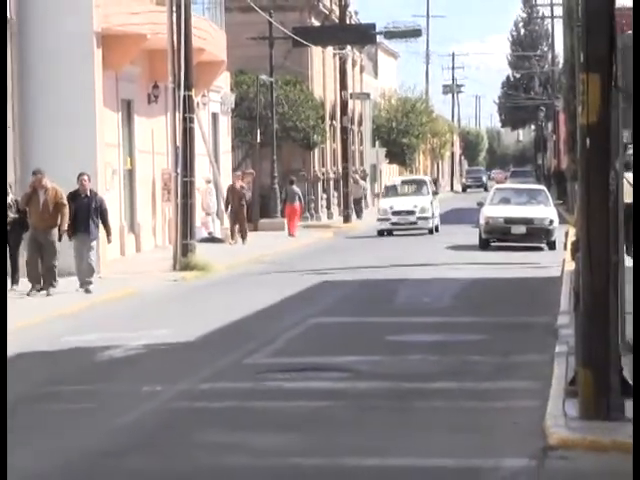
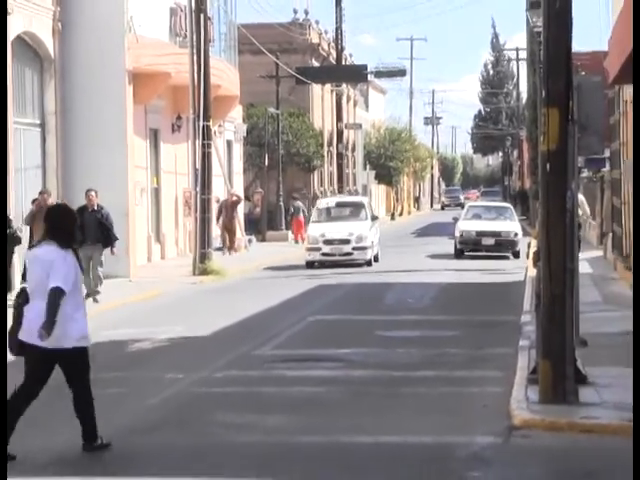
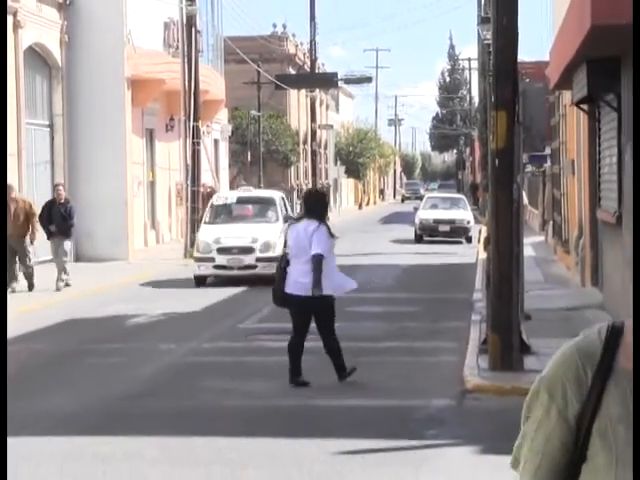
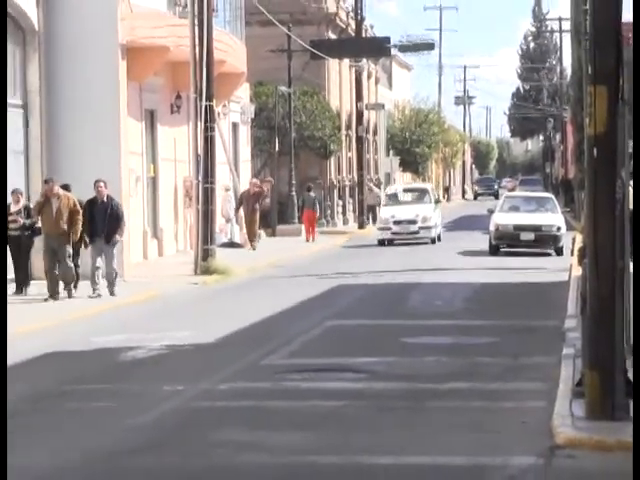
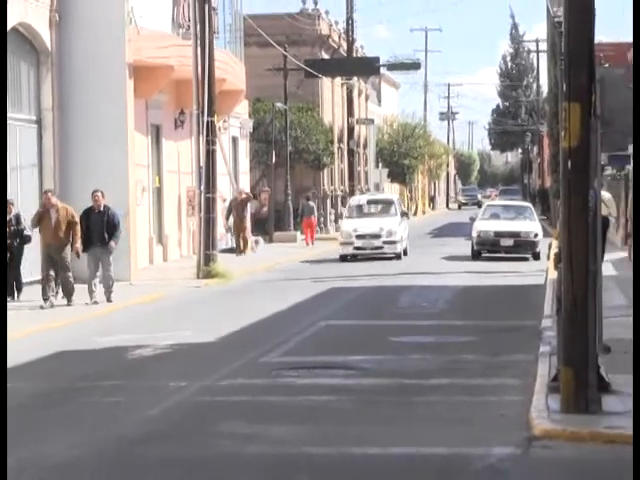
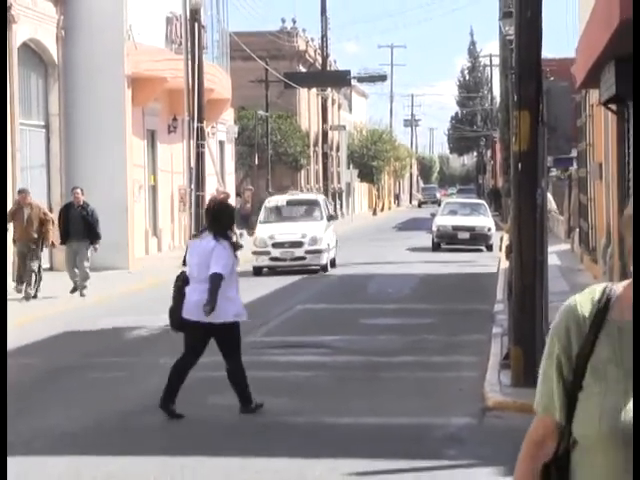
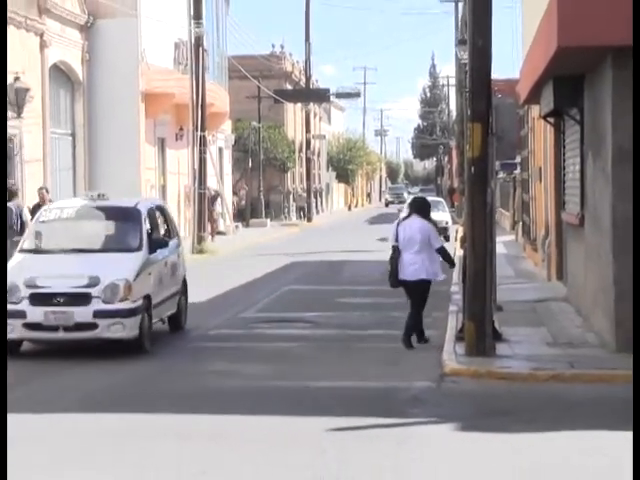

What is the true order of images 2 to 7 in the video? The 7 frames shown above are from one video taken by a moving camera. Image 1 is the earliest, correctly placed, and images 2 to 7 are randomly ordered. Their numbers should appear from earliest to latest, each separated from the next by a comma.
4, 5, 2, 6, 3, 7
